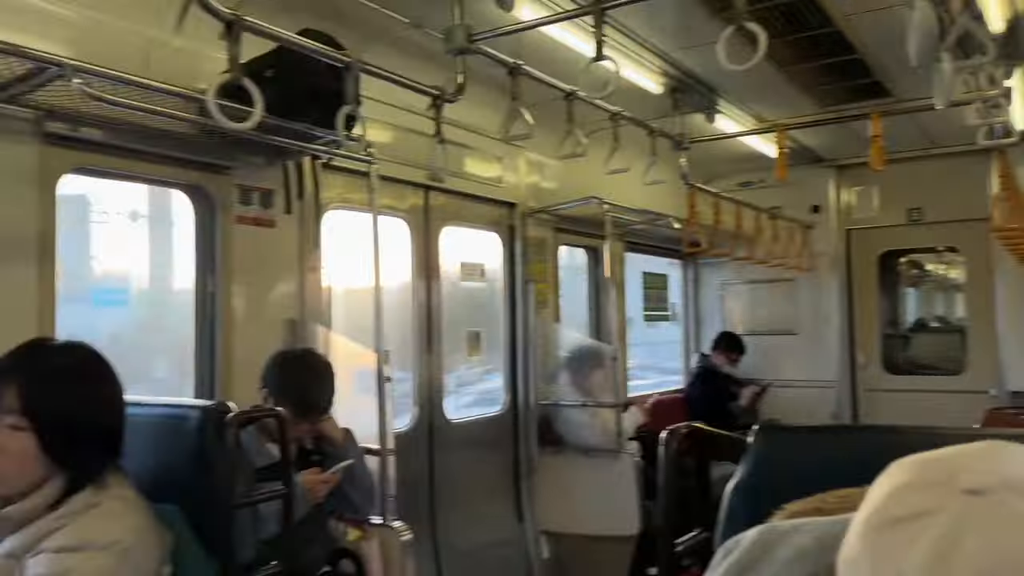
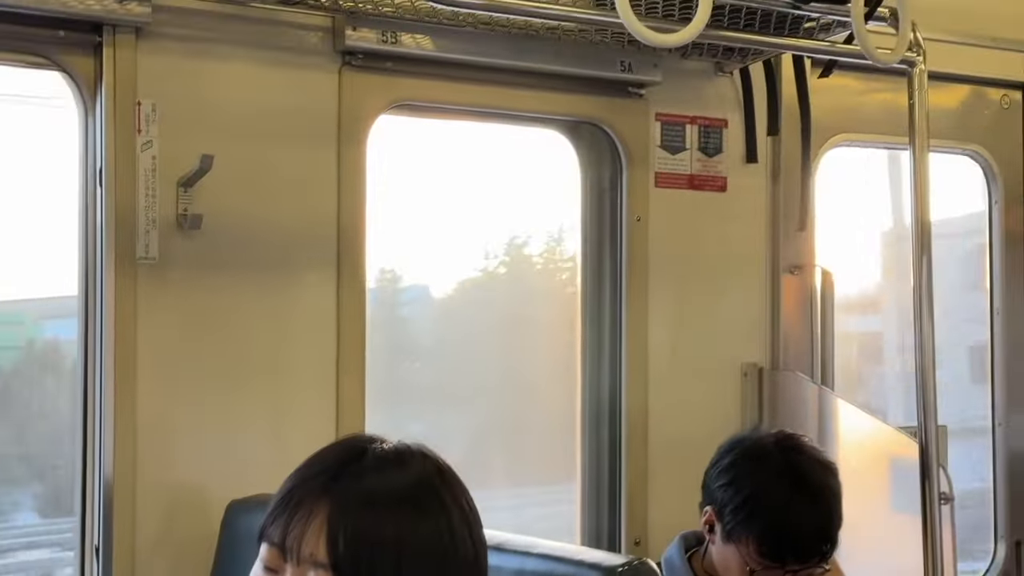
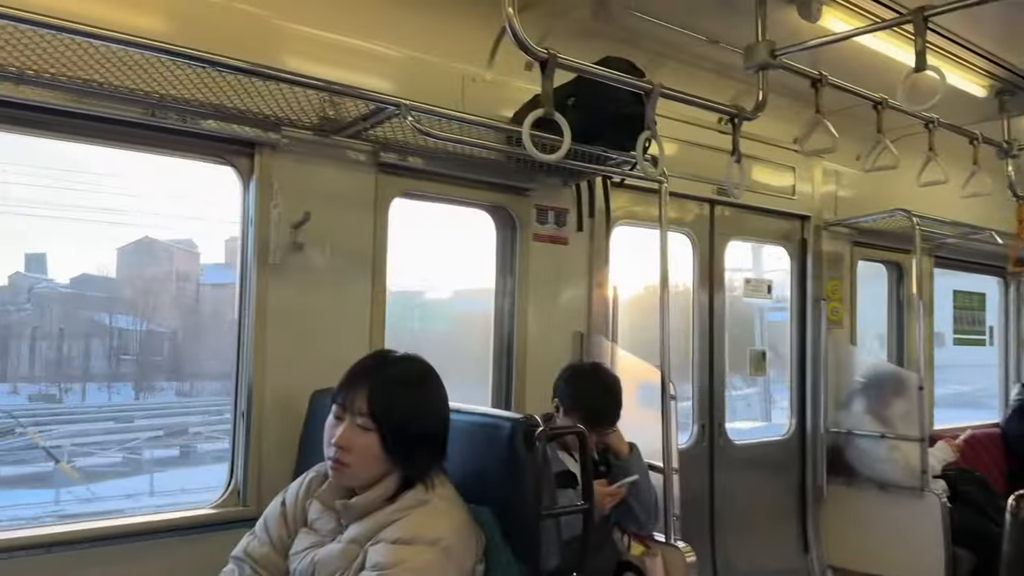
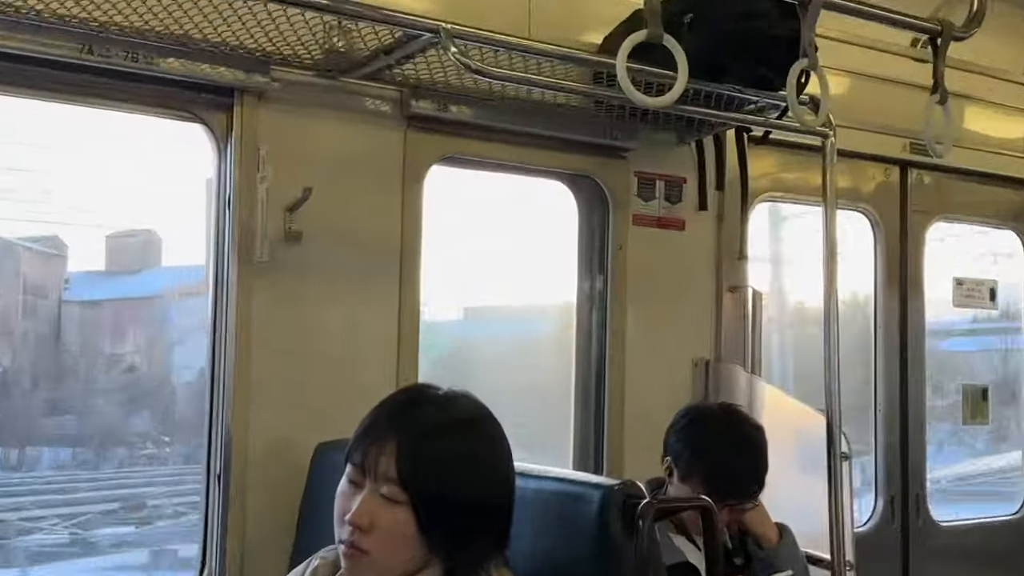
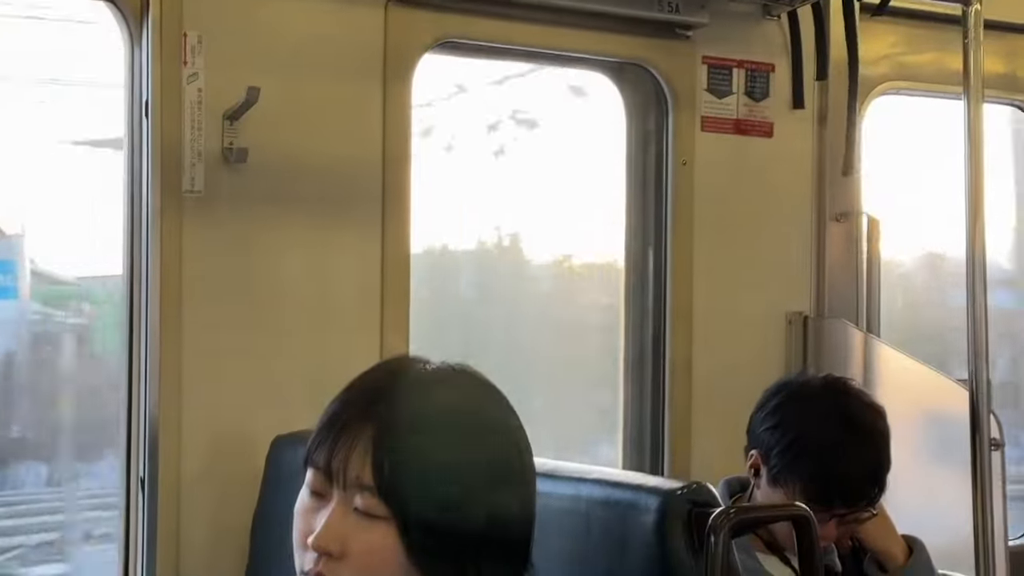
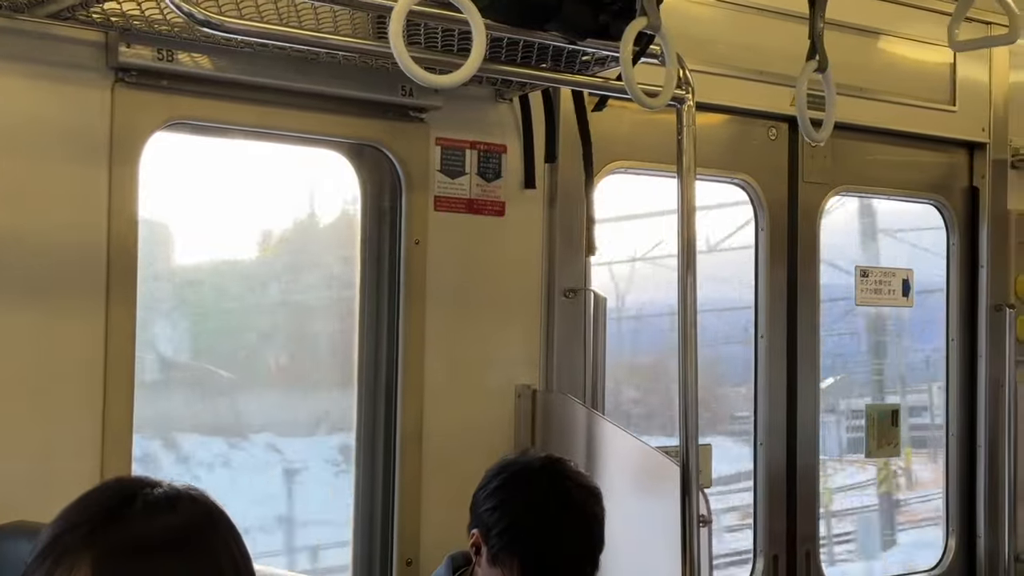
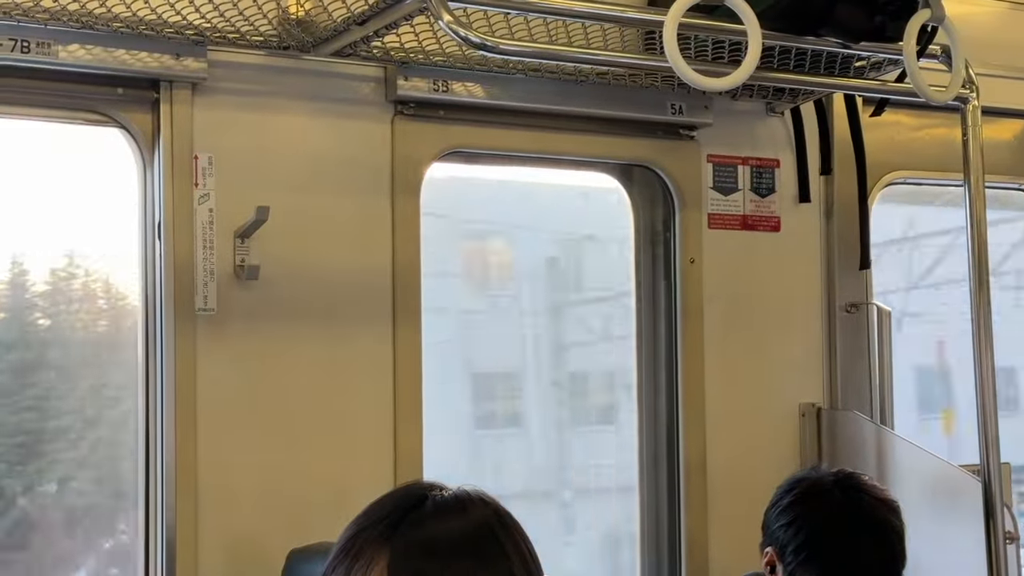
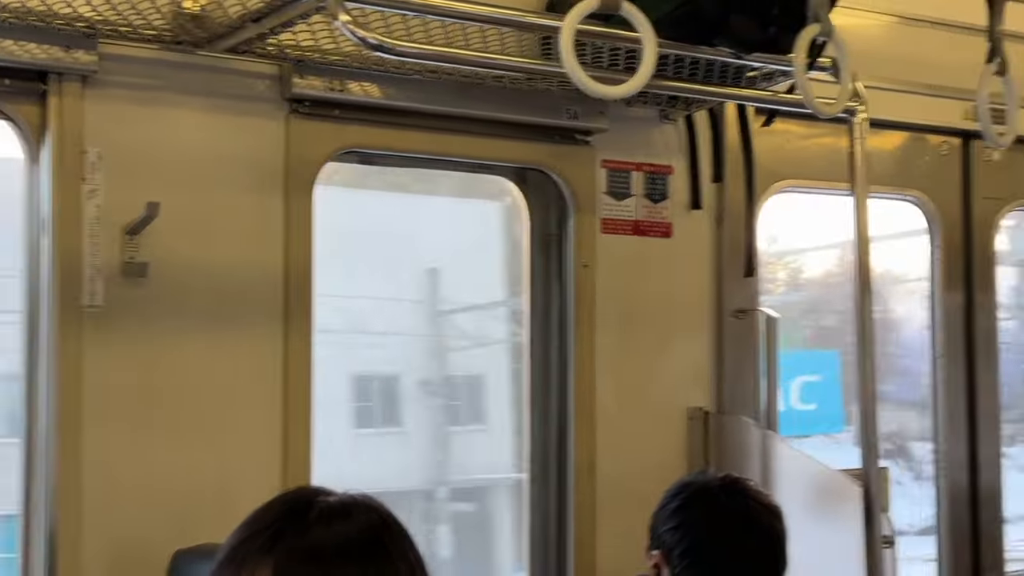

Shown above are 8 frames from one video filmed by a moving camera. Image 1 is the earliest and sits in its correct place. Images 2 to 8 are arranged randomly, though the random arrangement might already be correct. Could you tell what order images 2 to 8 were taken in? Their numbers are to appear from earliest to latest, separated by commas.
3, 4, 5, 2, 7, 8, 6
